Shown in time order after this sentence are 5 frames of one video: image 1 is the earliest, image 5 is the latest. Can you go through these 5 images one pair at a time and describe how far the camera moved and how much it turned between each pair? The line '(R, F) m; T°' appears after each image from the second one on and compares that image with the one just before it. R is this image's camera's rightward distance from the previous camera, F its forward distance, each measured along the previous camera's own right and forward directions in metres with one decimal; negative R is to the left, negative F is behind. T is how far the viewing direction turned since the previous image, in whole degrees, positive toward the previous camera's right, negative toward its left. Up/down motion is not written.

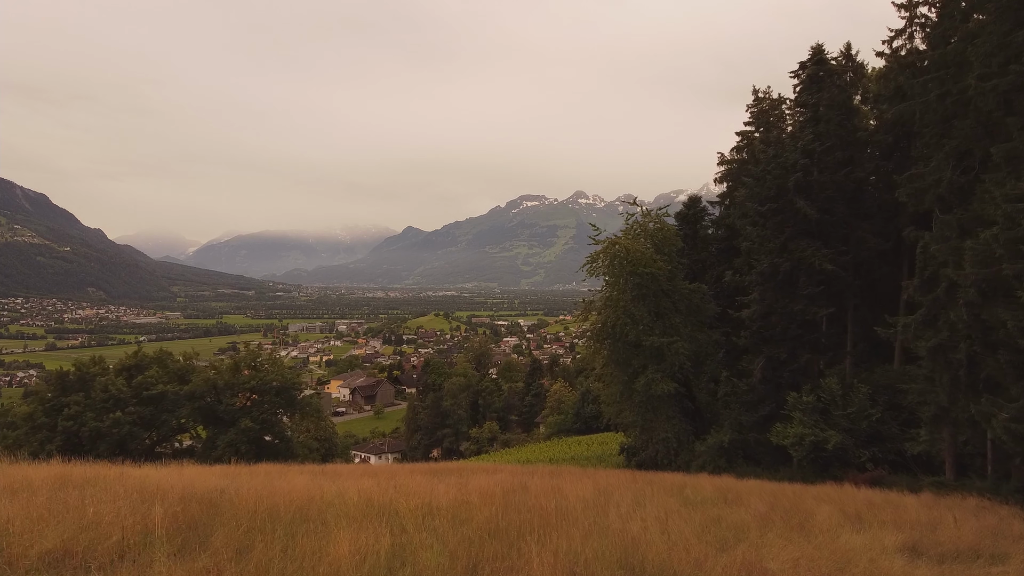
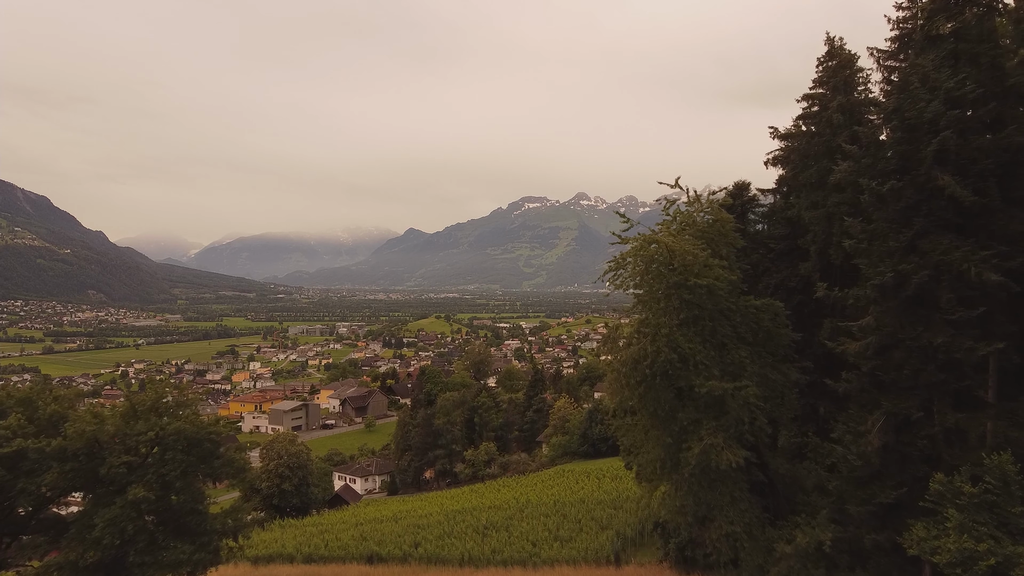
(+0.2, +5.6) m; 0°
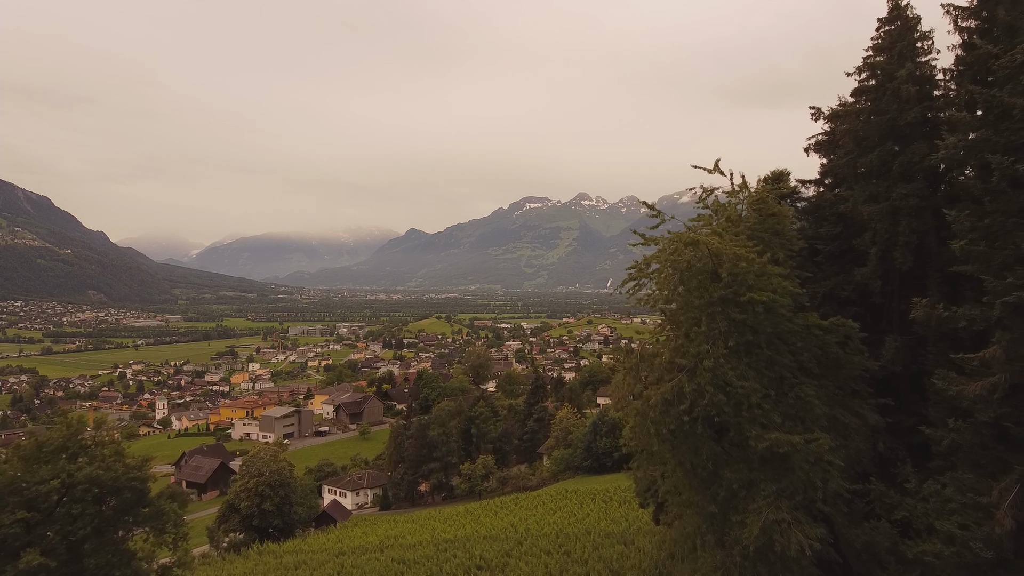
(+0.1, +3.1) m; 0°
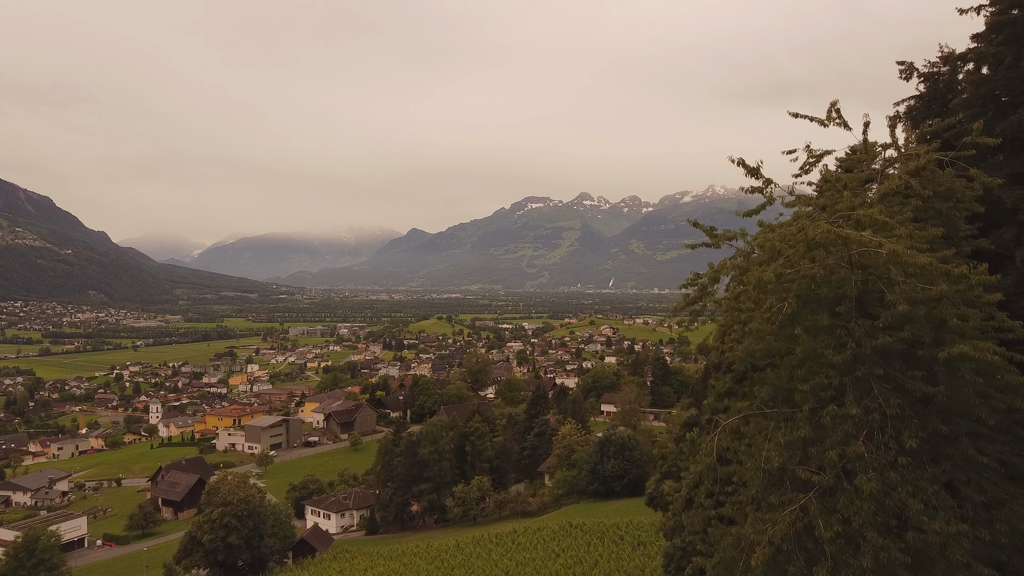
(+0.2, +4.3) m; 0°
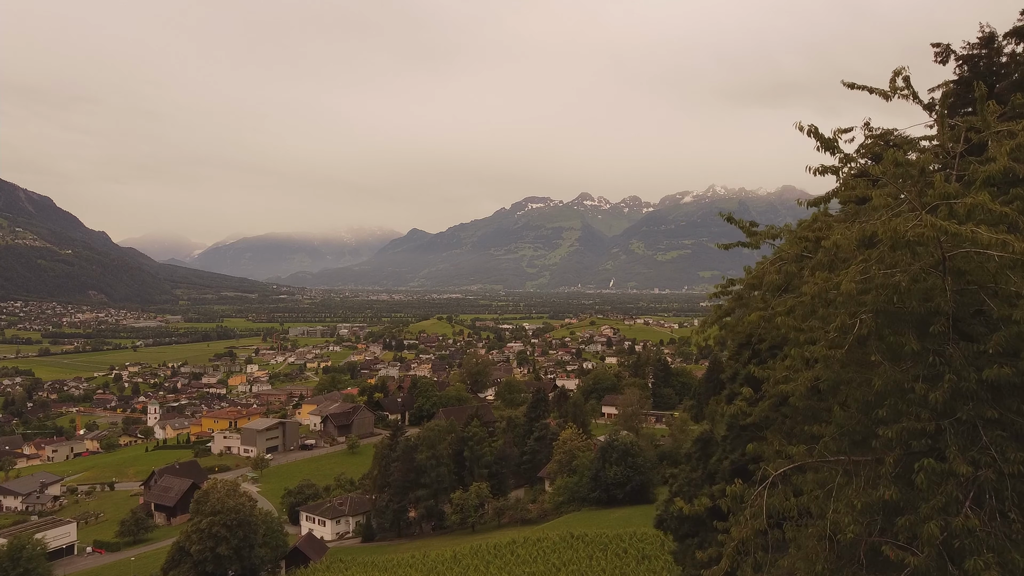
(+0.1, +1.2) m; 0°
